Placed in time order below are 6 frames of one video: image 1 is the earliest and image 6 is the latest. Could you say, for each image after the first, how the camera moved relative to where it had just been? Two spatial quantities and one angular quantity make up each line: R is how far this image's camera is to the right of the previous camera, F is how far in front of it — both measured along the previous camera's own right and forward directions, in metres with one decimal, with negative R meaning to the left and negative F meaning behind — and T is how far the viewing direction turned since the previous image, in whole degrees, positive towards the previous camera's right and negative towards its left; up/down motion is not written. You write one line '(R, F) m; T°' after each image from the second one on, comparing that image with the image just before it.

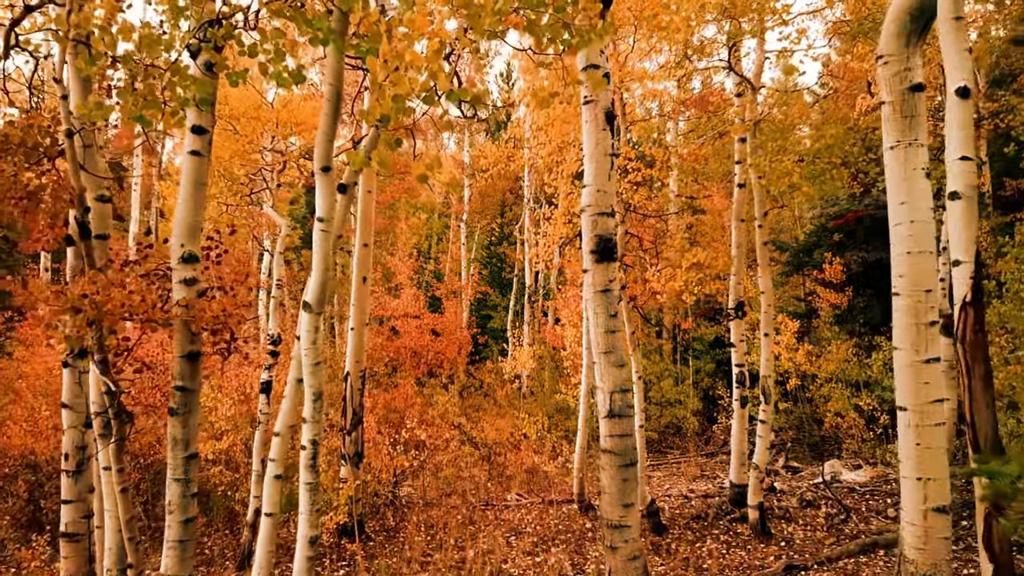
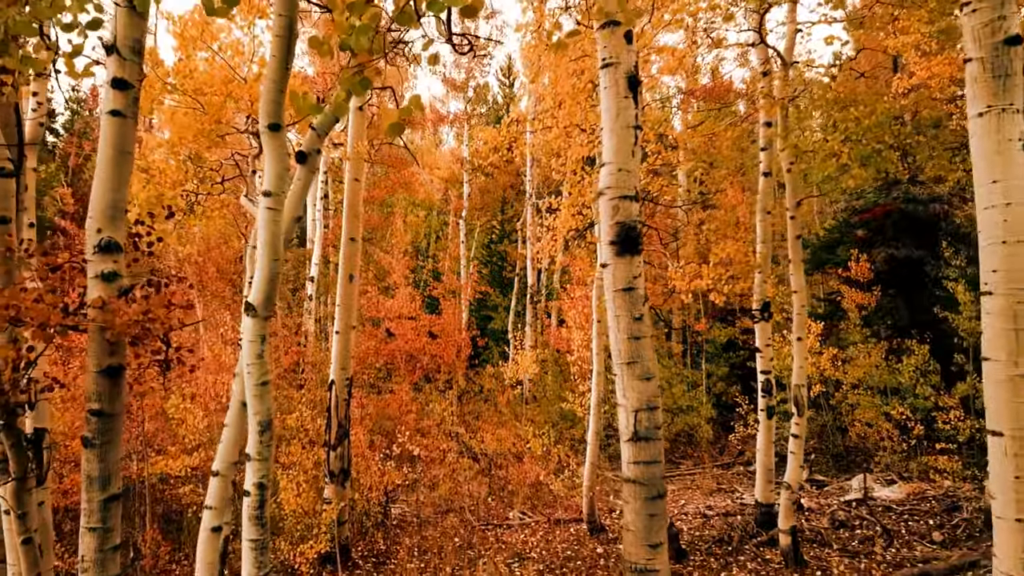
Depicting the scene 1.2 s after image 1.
(0.0, +0.9) m; 0°
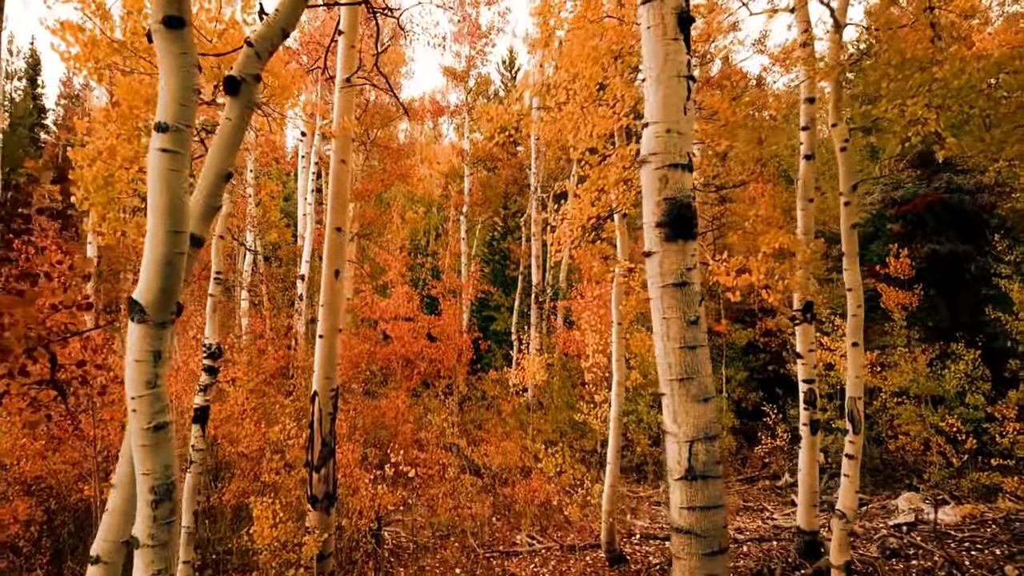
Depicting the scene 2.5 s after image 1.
(-0.1, +1.1) m; 0°
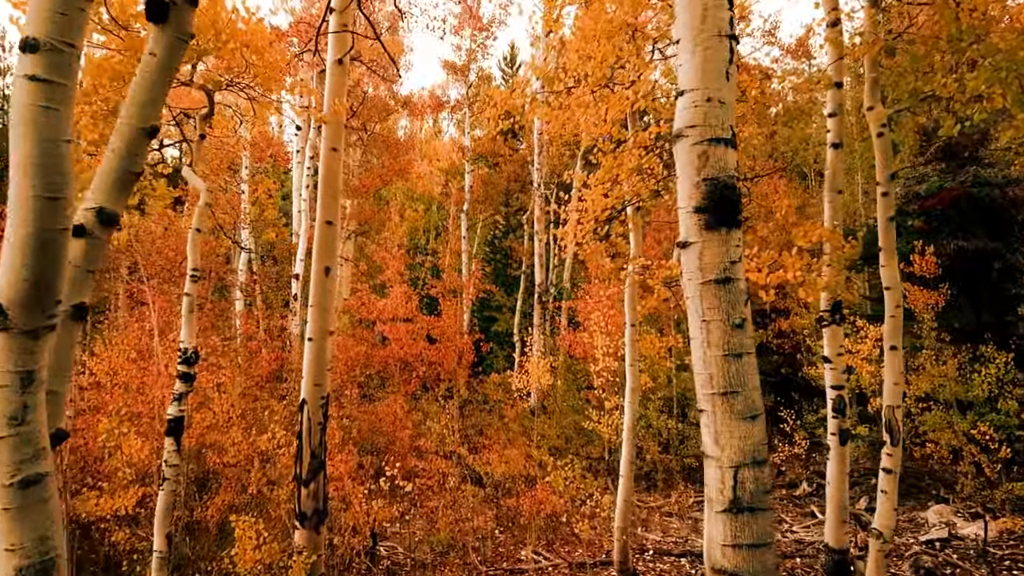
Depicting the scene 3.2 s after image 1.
(0.0, +0.6) m; 0°
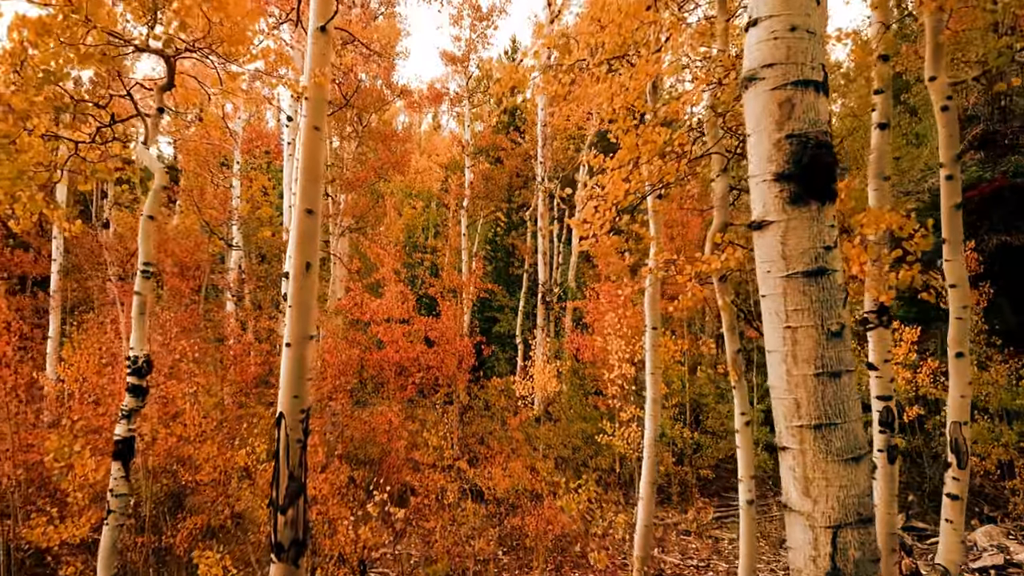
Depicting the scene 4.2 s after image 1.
(0.0, +0.8) m; 0°
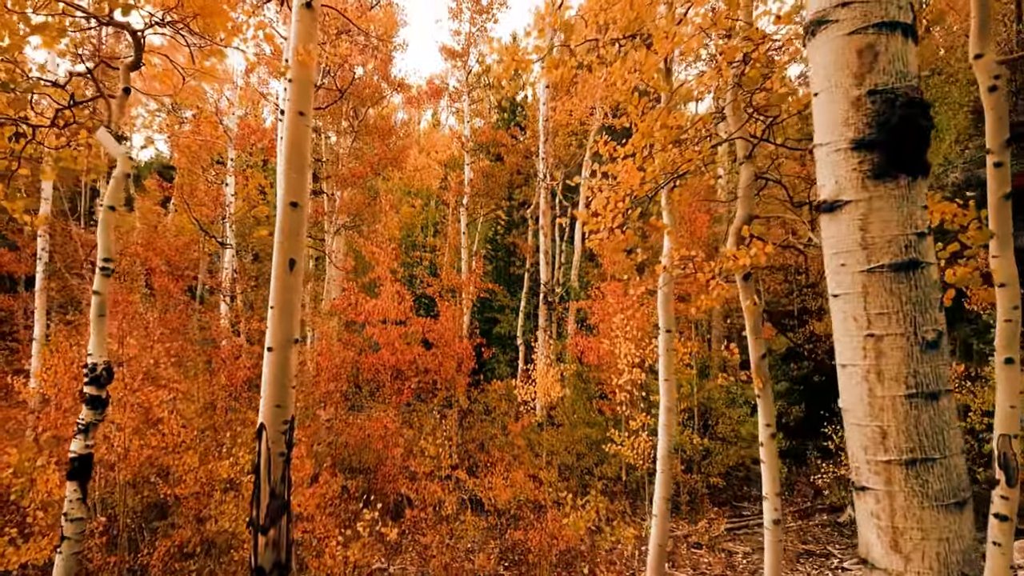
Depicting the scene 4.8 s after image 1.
(0.0, +0.5) m; 0°
